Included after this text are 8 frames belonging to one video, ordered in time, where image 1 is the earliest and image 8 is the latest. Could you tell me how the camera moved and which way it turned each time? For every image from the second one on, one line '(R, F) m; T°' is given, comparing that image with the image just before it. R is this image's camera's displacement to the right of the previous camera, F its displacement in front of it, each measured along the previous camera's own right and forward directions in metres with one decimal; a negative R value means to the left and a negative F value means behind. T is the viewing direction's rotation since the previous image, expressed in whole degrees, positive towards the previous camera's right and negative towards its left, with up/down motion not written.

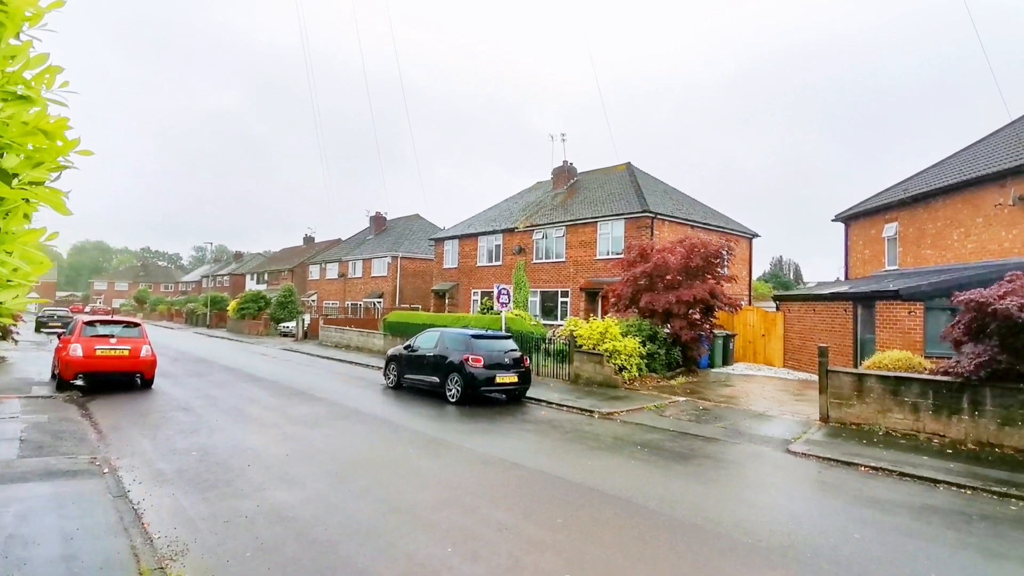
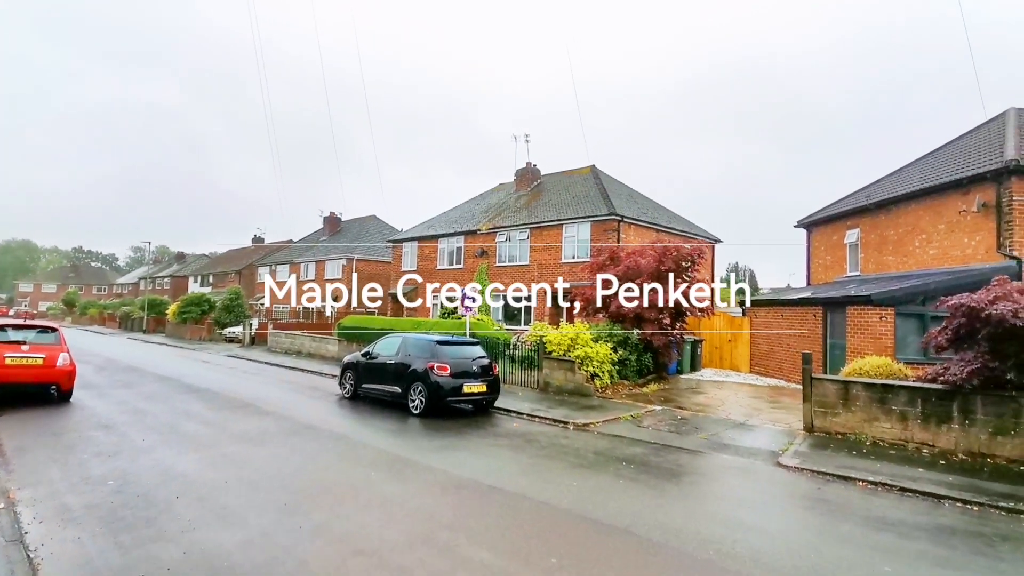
(-0.2, +0.7) m; +5°
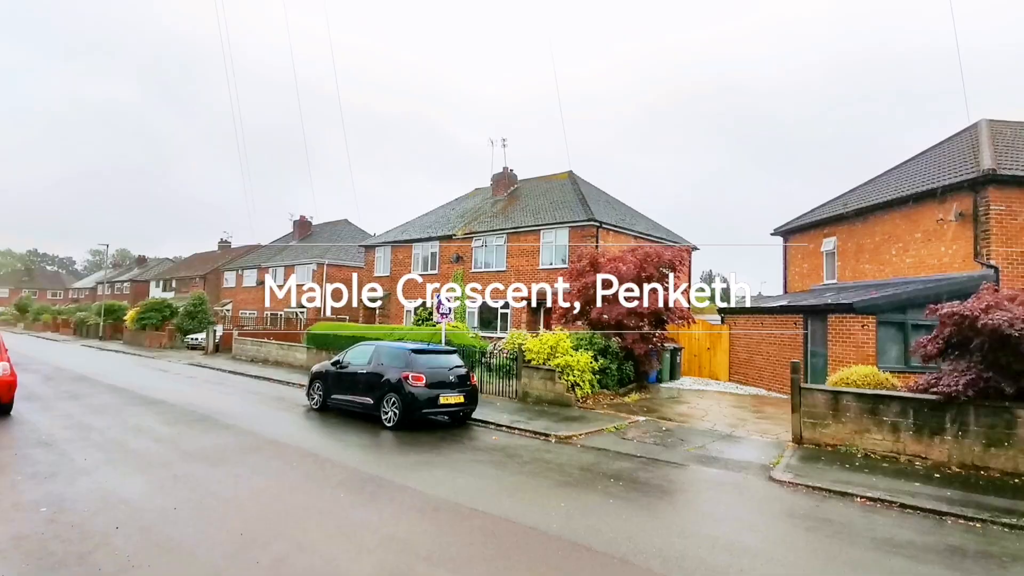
(-0.1, +0.4) m; +3°
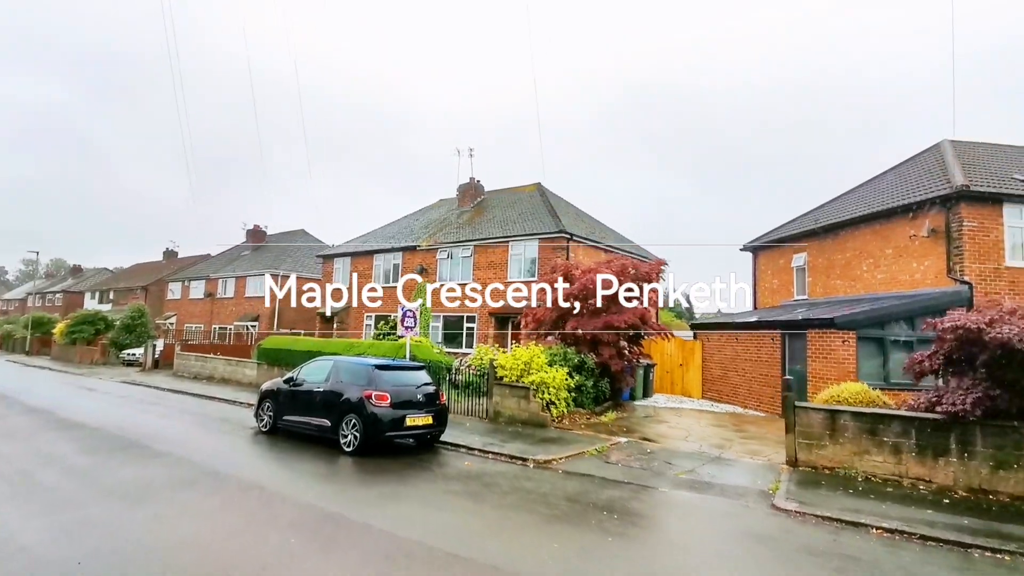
(-0.2, +0.7) m; +4°
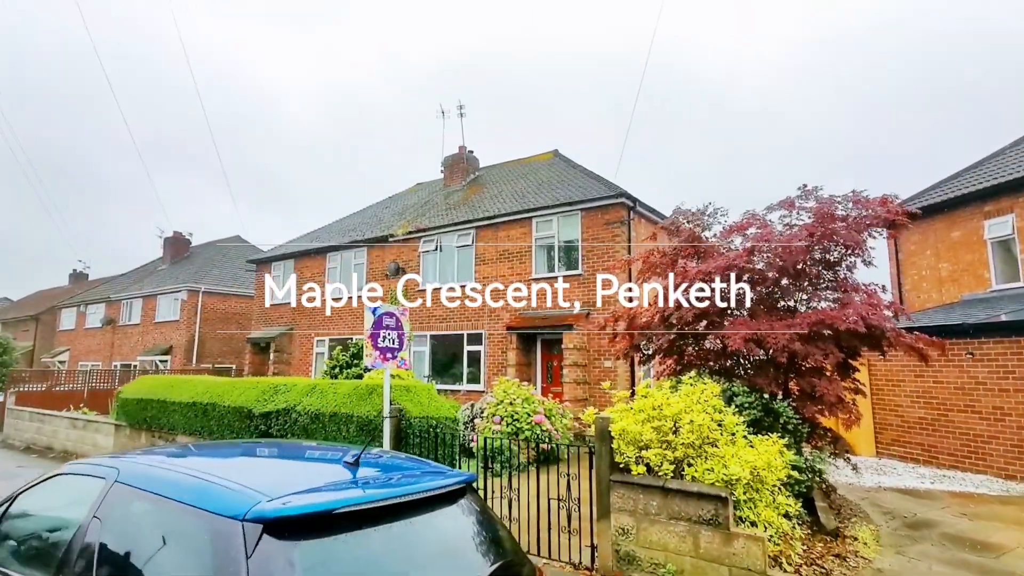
(-1.3, +6.2) m; +4°
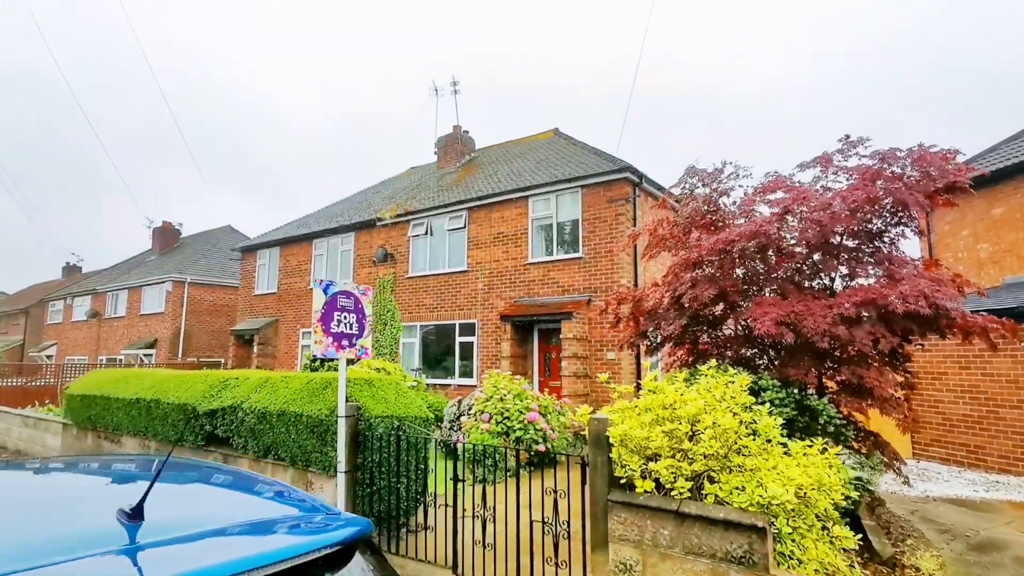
(+0.2, +1.0) m; -1°
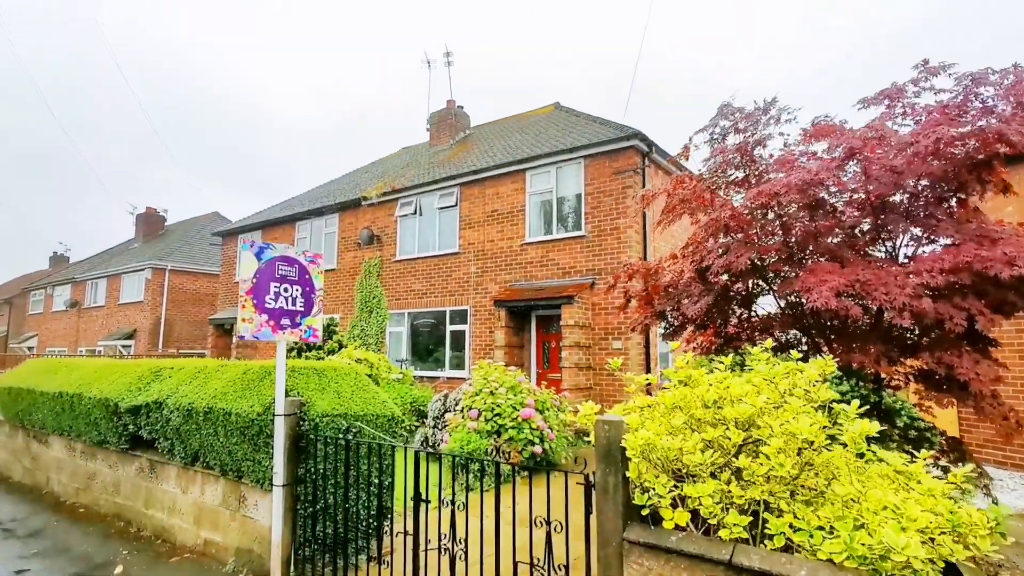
(+0.1, +1.0) m; 0°
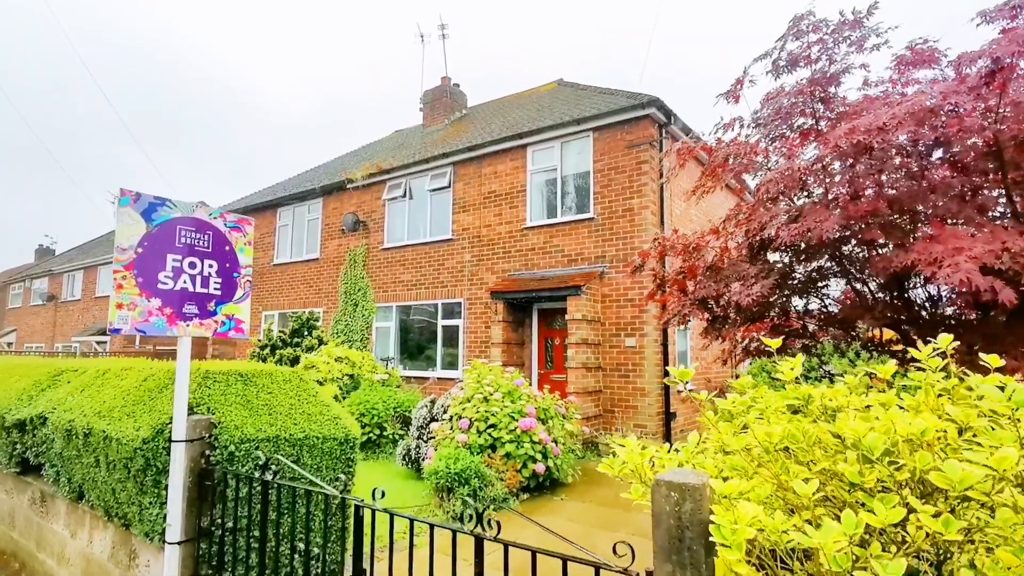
(0.0, +1.1) m; 0°
